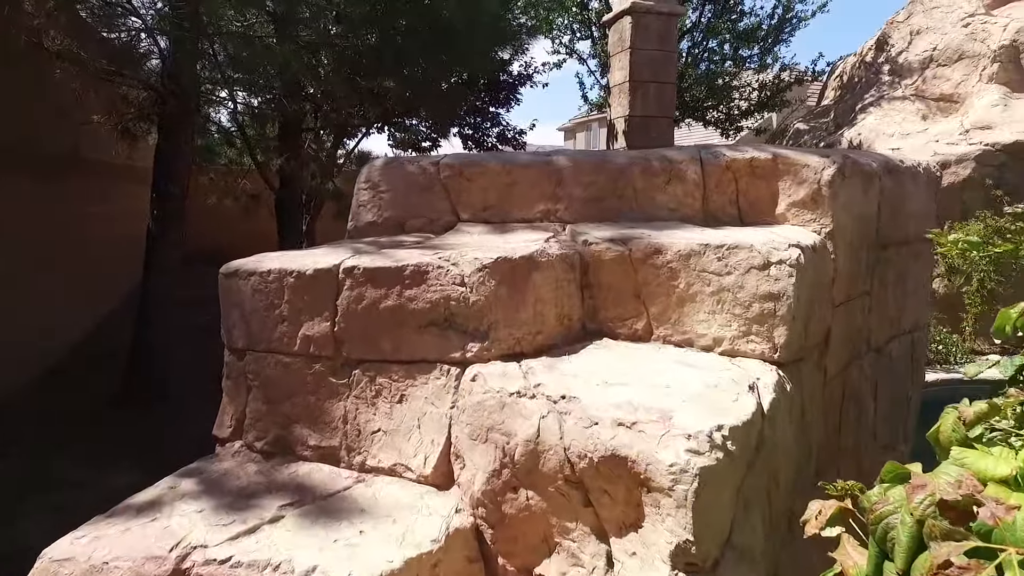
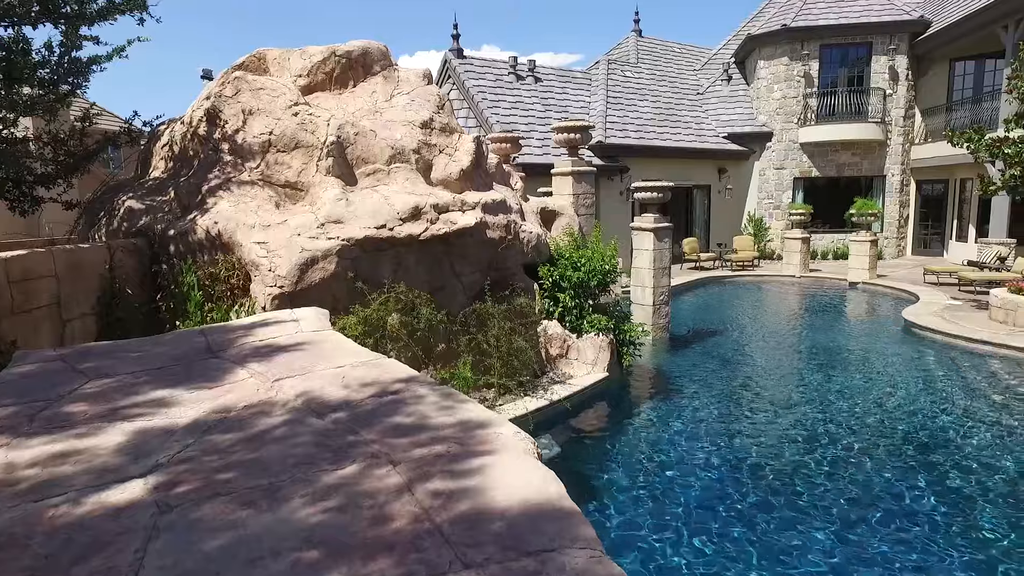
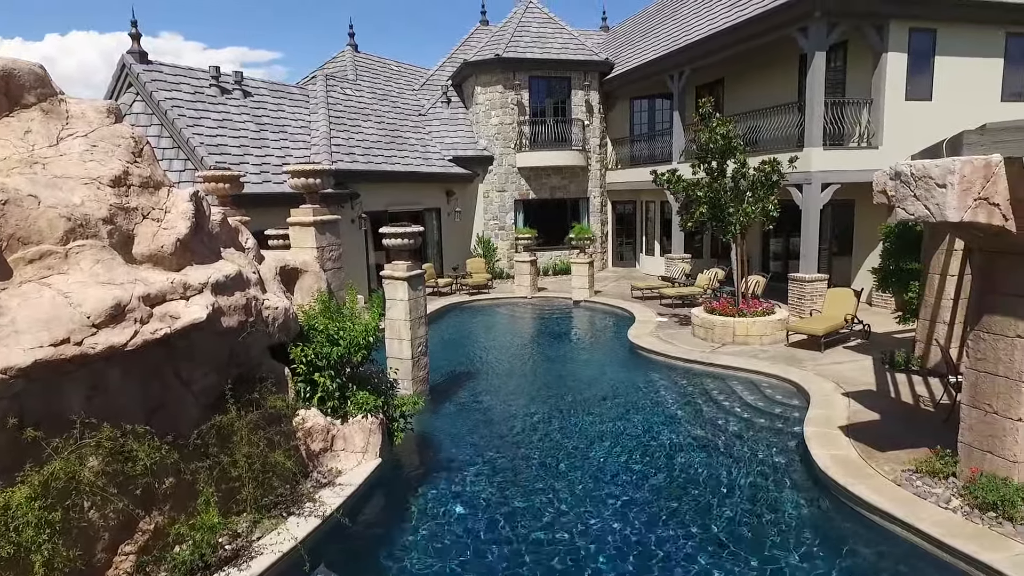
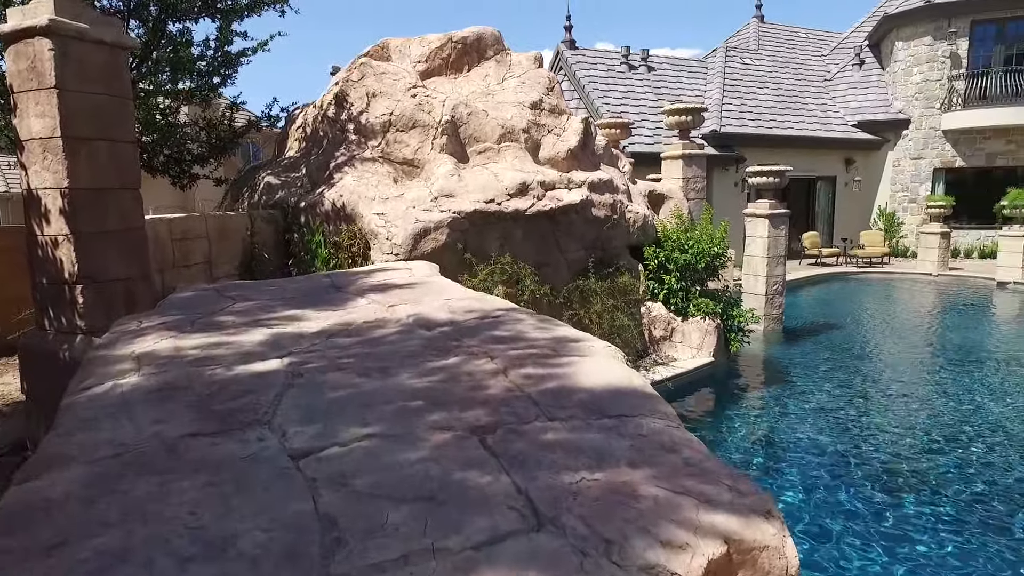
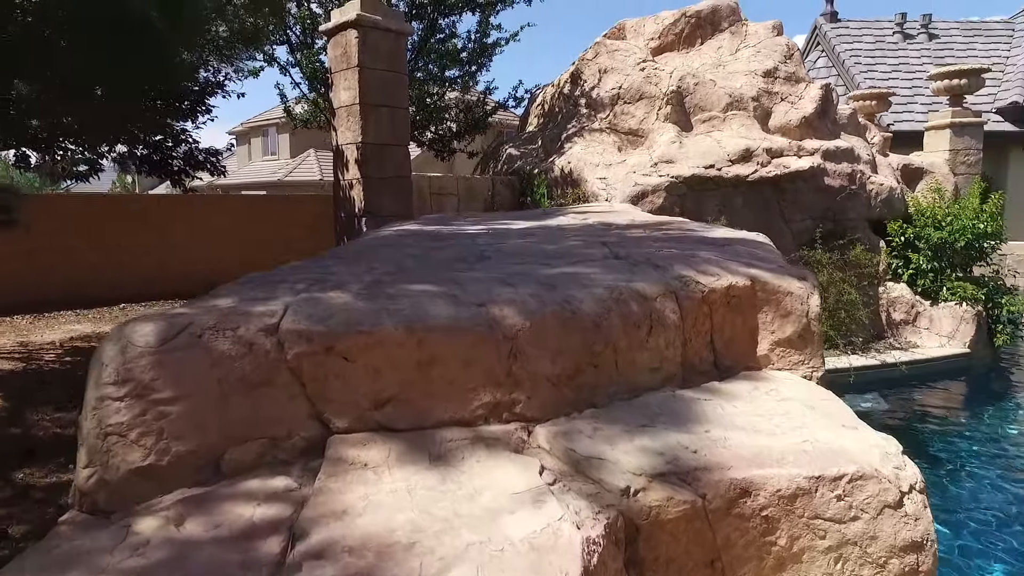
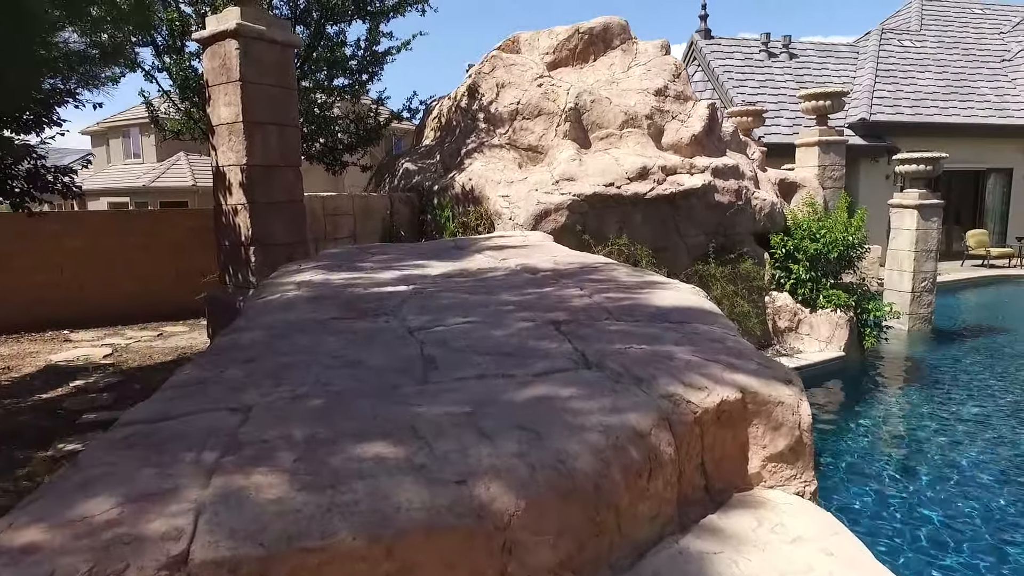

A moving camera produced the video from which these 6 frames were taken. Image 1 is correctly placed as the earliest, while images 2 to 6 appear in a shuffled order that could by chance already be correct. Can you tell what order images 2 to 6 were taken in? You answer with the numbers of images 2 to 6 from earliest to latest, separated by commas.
5, 6, 4, 2, 3
